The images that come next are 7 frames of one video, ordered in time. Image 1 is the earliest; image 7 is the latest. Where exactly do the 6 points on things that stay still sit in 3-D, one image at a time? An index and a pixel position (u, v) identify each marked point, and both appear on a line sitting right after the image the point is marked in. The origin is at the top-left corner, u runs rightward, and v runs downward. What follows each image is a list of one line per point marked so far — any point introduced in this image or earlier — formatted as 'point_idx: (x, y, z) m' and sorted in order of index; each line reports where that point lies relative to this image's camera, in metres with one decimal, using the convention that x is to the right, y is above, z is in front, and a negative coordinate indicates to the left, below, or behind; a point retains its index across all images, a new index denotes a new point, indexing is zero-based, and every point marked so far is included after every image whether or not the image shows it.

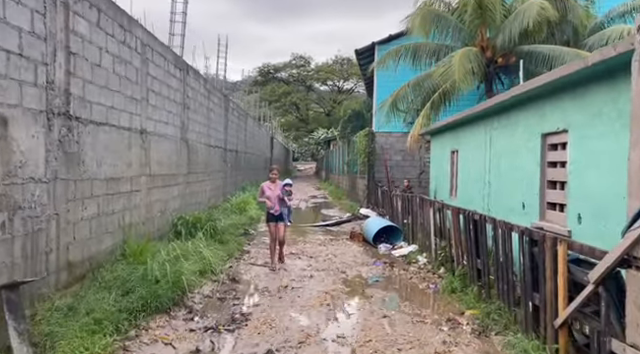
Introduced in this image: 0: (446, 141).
0: (+3.0, +0.9, +11.4) m
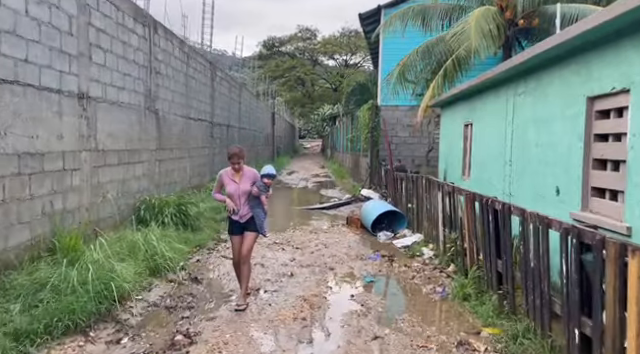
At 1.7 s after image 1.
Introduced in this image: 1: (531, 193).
0: (+2.8, +1.3, +10.0) m
1: (+2.5, -0.2, +5.8) m
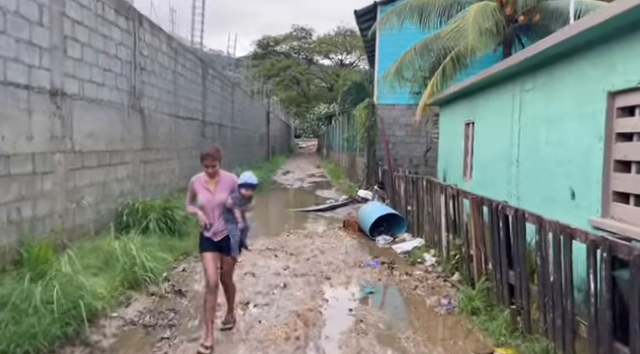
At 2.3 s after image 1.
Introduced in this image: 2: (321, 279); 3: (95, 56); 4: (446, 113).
0: (+2.7, +1.3, +9.5) m
1: (+2.5, -0.2, +5.4) m
2: (0.0, -1.2, +5.8) m
3: (-2.9, +1.5, +6.2) m
4: (+2.8, +1.4, +10.7) m
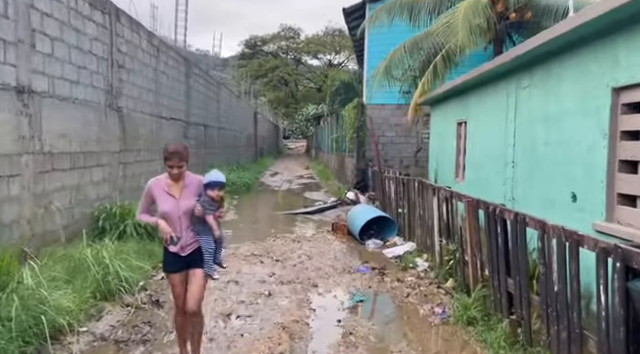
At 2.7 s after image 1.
0: (+2.5, +1.3, +9.3) m
1: (+2.3, -0.2, +5.1) m
2: (-0.1, -1.2, +5.5) m
3: (-3.0, +1.5, +5.9) m
4: (+2.5, +1.4, +10.5) m
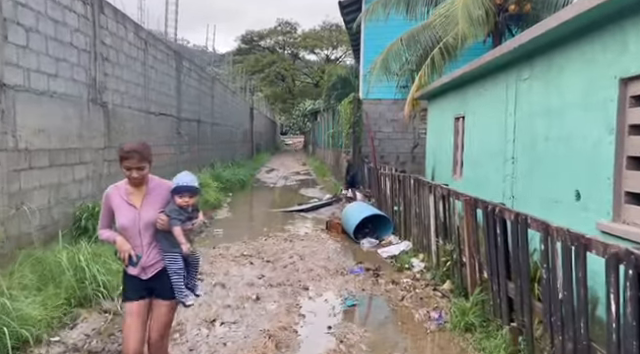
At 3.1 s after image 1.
0: (+2.4, +1.3, +9.0) m
1: (+2.2, -0.2, +4.9) m
2: (-0.2, -1.2, +5.3) m
3: (-3.1, +1.5, +5.6) m
4: (+2.4, +1.5, +10.2) m
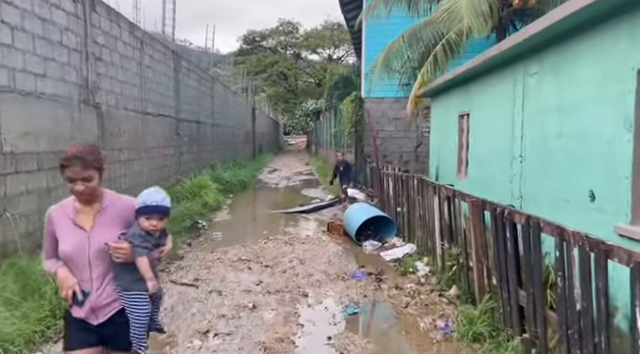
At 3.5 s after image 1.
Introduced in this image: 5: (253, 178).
0: (+2.4, +1.4, +8.8) m
1: (+2.2, -0.2, +4.6) m
2: (-0.2, -1.2, +5.0) m
3: (-3.2, +1.5, +5.4) m
4: (+2.4, +1.5, +10.0) m
5: (-2.7, -0.1, +19.3) m
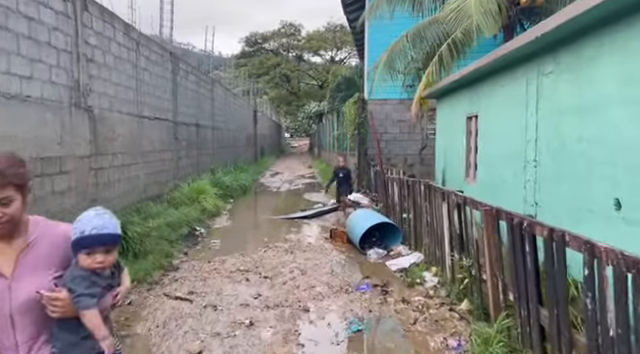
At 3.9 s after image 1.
0: (+2.4, +1.3, +8.5) m
1: (+2.2, -0.2, +4.3) m
2: (-0.2, -1.3, +4.7) m
3: (-3.2, +1.4, +5.1) m
4: (+2.5, +1.4, +9.7) m
5: (-2.6, -0.2, +19.0) m
